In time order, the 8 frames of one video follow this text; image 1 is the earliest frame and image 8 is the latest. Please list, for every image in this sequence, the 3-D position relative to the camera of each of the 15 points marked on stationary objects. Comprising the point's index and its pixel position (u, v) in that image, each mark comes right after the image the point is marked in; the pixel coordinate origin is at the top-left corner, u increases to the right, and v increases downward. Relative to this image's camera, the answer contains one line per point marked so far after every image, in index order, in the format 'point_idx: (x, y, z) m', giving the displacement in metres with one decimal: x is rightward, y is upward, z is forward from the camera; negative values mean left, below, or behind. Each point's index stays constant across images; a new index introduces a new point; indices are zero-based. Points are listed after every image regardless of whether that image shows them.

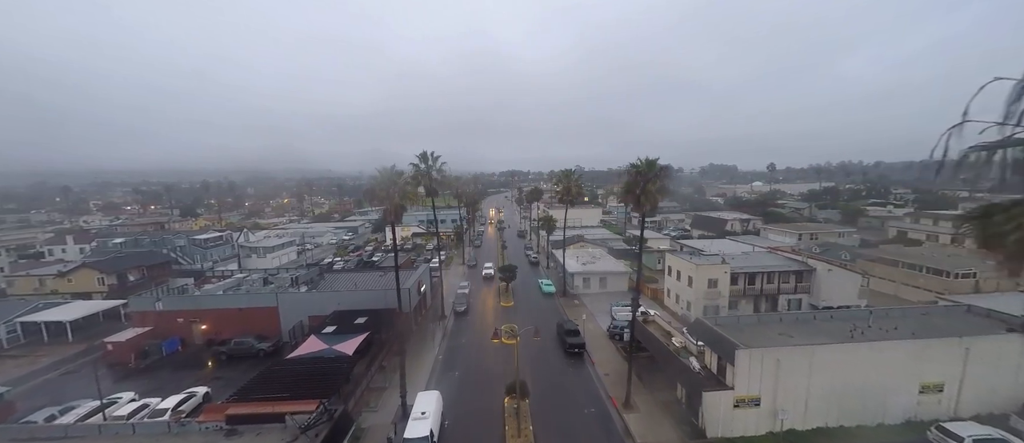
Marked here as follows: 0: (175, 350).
0: (-20.9, -7.9, +19.8) m
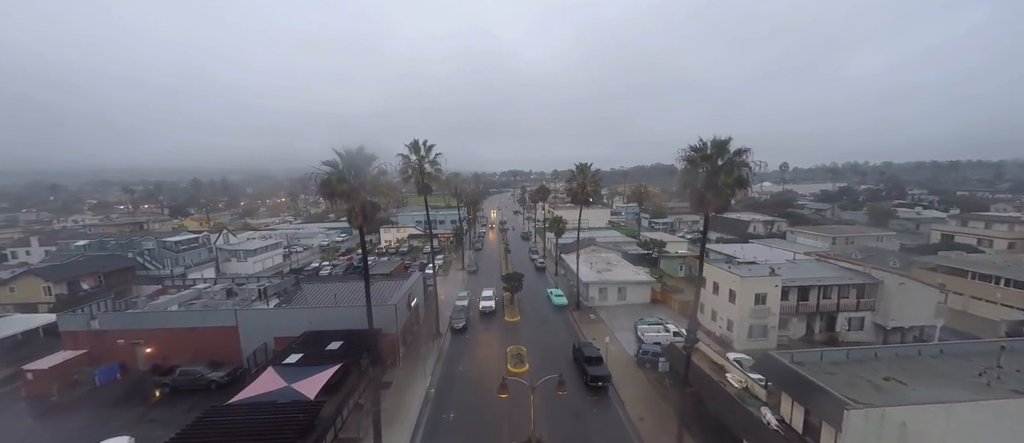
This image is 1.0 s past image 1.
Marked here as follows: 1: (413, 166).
0: (-20.5, -8.0, +16.4) m
1: (-5.6, +3.1, +17.9) m
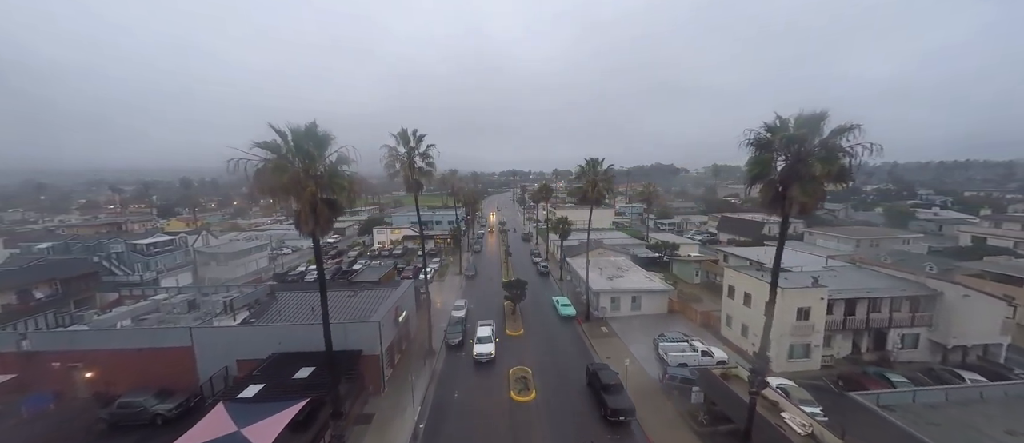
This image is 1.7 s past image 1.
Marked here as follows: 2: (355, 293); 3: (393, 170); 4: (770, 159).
0: (-20.3, -8.1, +13.9) m
1: (-5.4, +3.0, +15.4) m
2: (-9.6, -4.3, +19.6) m
3: (-5.7, +2.5, +15.5) m
4: (+5.4, +1.3, +6.7) m
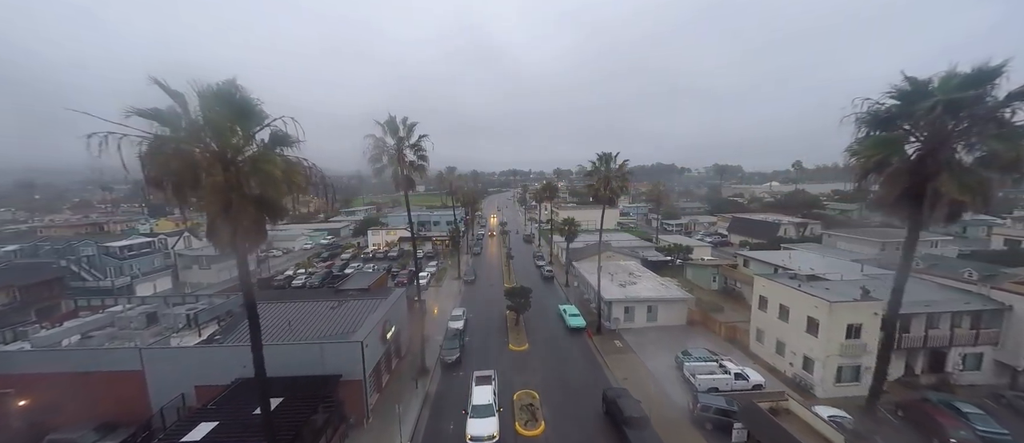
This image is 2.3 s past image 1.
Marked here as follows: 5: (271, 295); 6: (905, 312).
0: (-20.1, -8.2, +11.8) m
1: (-5.2, +2.9, +13.4) m
2: (-9.4, -4.4, +17.5) m
3: (-5.5, +2.4, +13.5) m
4: (+5.6, +1.2, +4.7) m
5: (-15.0, -4.6, +19.9) m
6: (+16.6, -3.8, +13.5) m
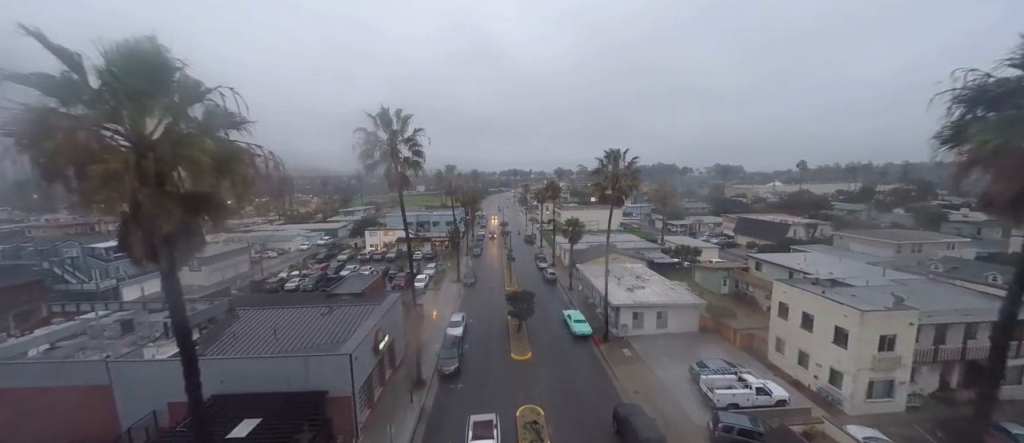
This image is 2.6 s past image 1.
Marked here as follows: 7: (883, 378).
0: (-20.0, -8.2, +10.8) m
1: (-5.1, +2.8, +12.3) m
2: (-9.3, -4.5, +16.4) m
3: (-5.4, +2.4, +12.4) m
4: (+5.8, +1.2, +3.6) m
5: (-14.9, -4.7, +18.8) m
6: (+16.7, -3.9, +12.4) m
7: (+14.1, -6.0, +12.2) m
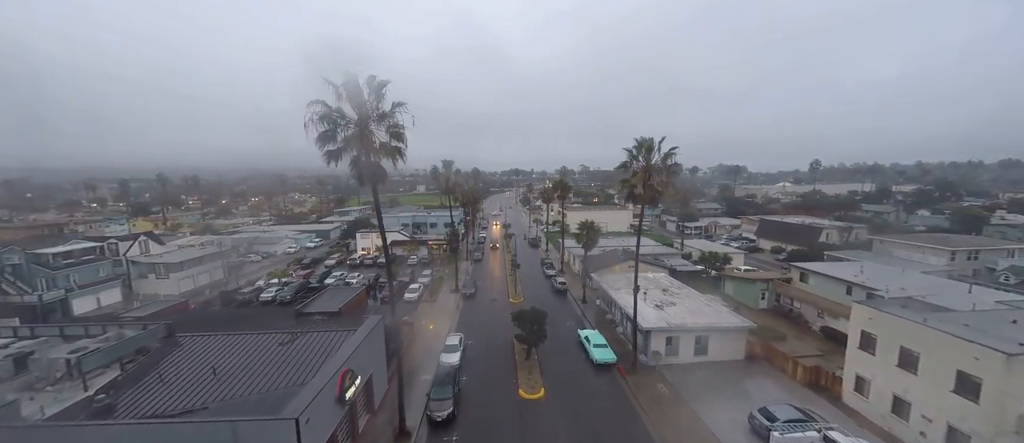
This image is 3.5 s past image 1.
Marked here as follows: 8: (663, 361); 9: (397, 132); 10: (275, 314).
0: (-19.7, -8.4, +7.6) m
1: (-4.7, +2.6, +9.1) m
2: (-8.9, -4.7, +13.2) m
3: (-5.0, +2.2, +9.2) m
4: (+6.1, +0.9, +0.3) m
5: (-14.5, -4.8, +15.6) m
6: (+17.0, -4.2, +9.2) m
7: (+14.5, -6.2, +8.9) m
8: (+7.2, -6.7, +15.4) m
9: (-3.4, +2.6, +9.4) m
10: (-12.5, -4.9, +16.9) m
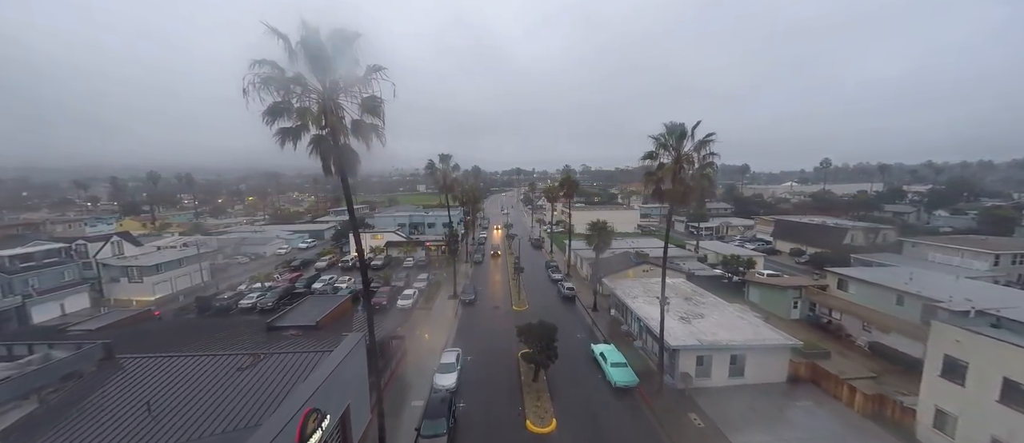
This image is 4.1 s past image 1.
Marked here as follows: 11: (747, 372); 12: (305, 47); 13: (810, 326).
0: (-19.5, -8.4, +5.5) m
1: (-4.5, +2.6, +7.0) m
2: (-8.7, -4.6, +11.1) m
3: (-4.8, +2.2, +7.1) m
4: (+6.3, +0.9, -1.8) m
5: (-14.3, -4.8, +13.5) m
6: (+17.2, -4.2, +7.0) m
7: (+14.7, -6.2, +6.8) m
8: (+7.4, -6.7, +13.3) m
9: (-3.2, +2.6, +7.3) m
10: (-12.3, -4.8, +14.8) m
11: (+9.8, -6.3, +13.4) m
12: (-4.3, +3.7, +7.1) m
13: (+16.9, -5.9, +18.2) m
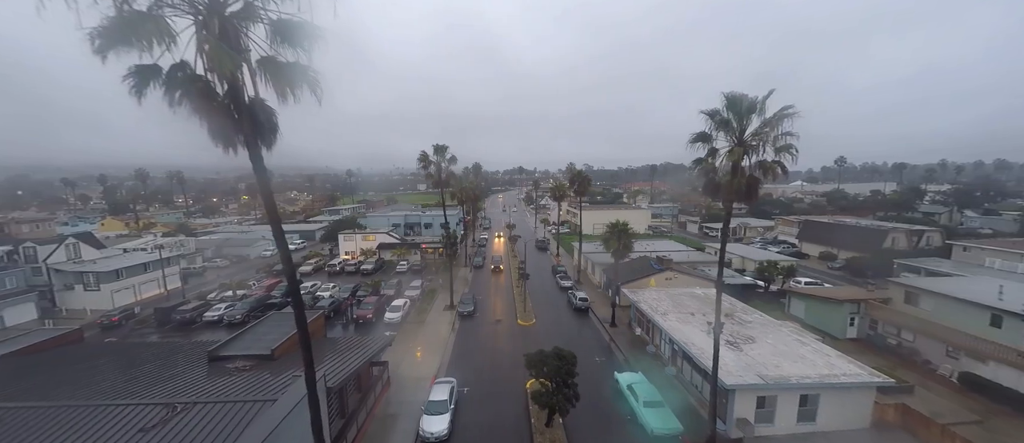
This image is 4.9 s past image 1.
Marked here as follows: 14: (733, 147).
0: (-19.2, -8.4, +2.7) m
1: (-4.2, +2.6, +4.1) m
2: (-8.4, -4.7, +8.3) m
3: (-4.5, +2.1, +4.2) m
4: (+6.5, +0.9, -4.7) m
5: (-14.0, -4.8, +10.7) m
6: (+17.5, -4.3, +4.1) m
7: (+14.9, -6.3, +3.9) m
8: (+7.6, -6.8, +10.4) m
9: (-2.9, +2.6, +4.4) m
10: (-12.1, -4.9, +12.0) m
11: (+10.1, -6.4, +10.6) m
12: (-4.1, +3.7, +4.2) m
13: (+17.2, -5.9, +15.3) m
14: (+6.4, +2.3, +9.5) m
